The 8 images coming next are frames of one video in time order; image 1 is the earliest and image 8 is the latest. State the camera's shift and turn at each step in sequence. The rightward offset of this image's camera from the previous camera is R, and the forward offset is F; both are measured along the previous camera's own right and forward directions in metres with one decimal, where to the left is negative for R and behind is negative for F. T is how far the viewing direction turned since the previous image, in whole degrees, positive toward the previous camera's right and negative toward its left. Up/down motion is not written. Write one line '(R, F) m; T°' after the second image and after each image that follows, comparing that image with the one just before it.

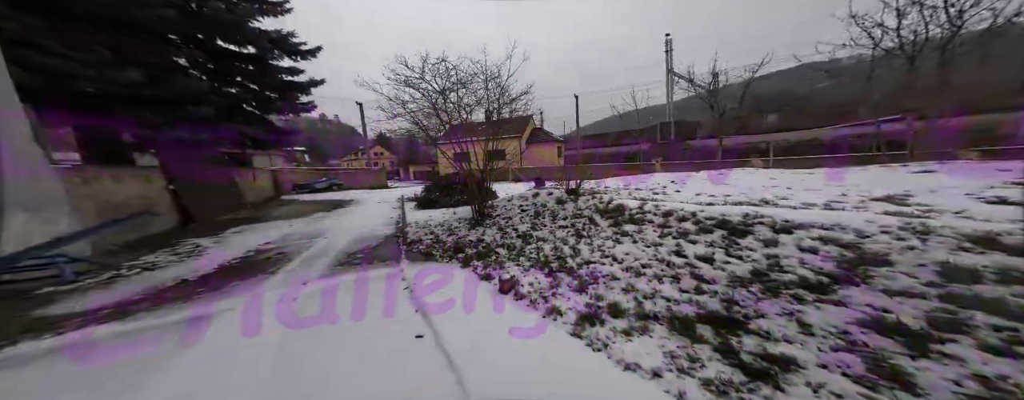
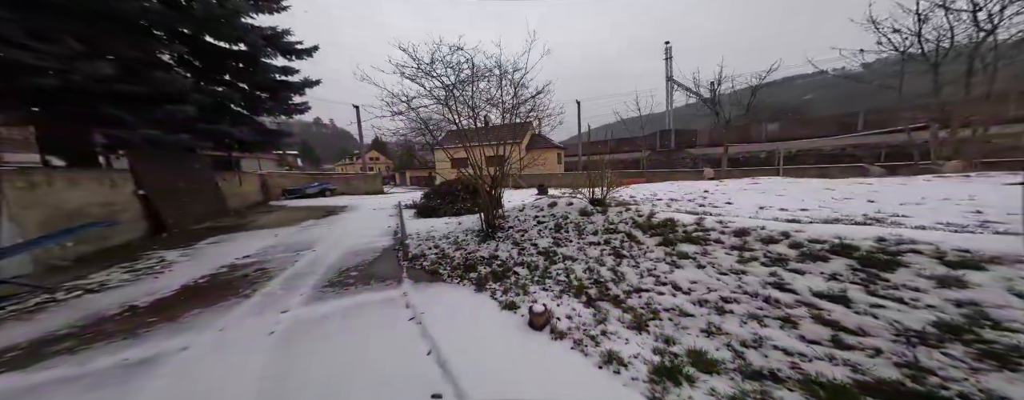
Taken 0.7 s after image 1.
(-0.2, +0.3) m; +2°
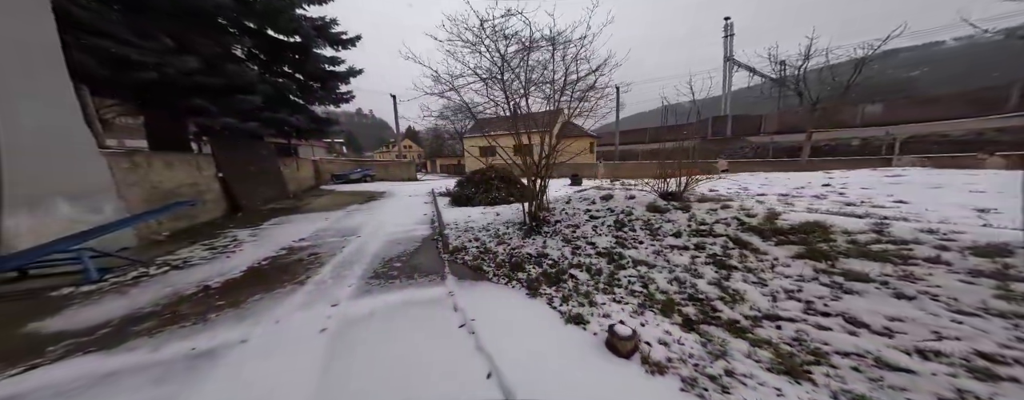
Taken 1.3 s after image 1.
(-0.2, +0.3) m; -6°
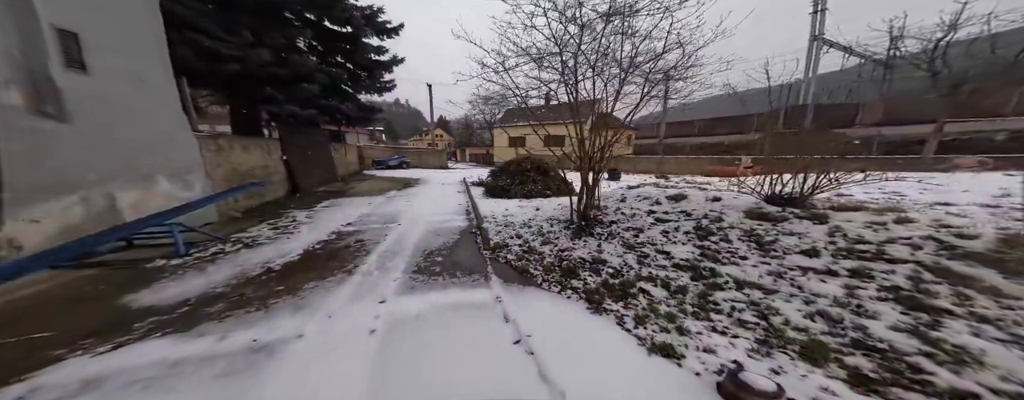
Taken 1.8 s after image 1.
(-0.2, +0.2) m; -7°
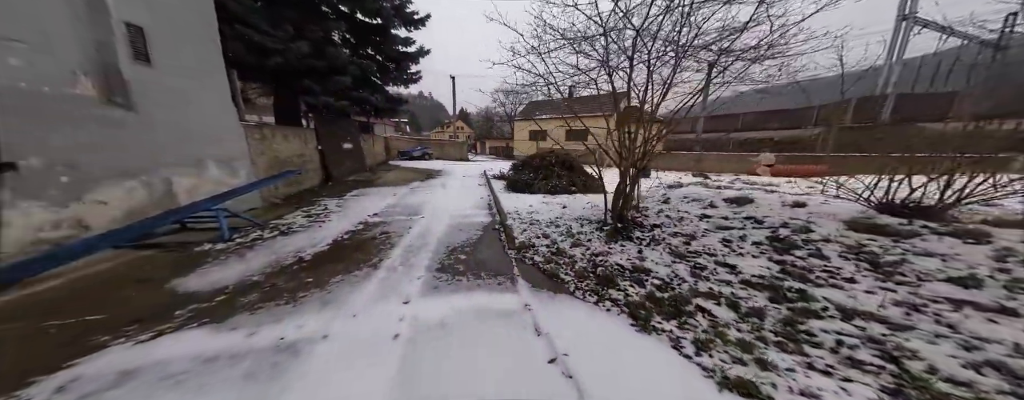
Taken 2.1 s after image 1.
(-0.1, +0.2) m; -4°
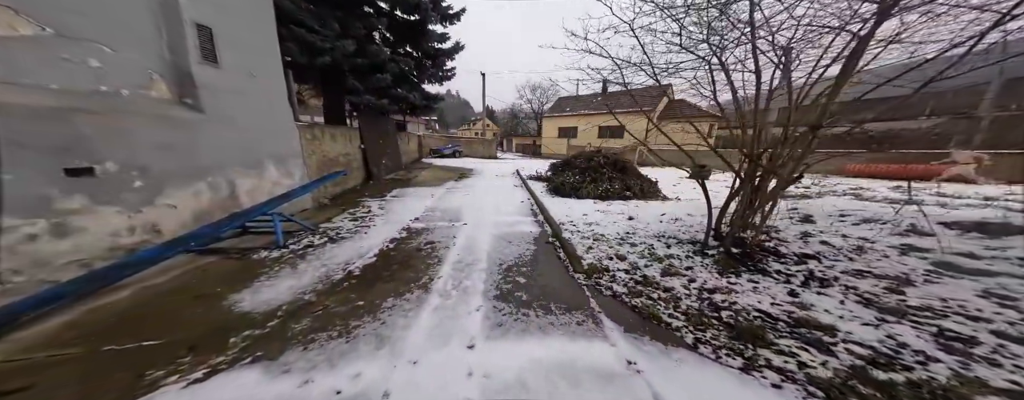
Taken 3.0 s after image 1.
(-0.4, +0.4) m; -5°
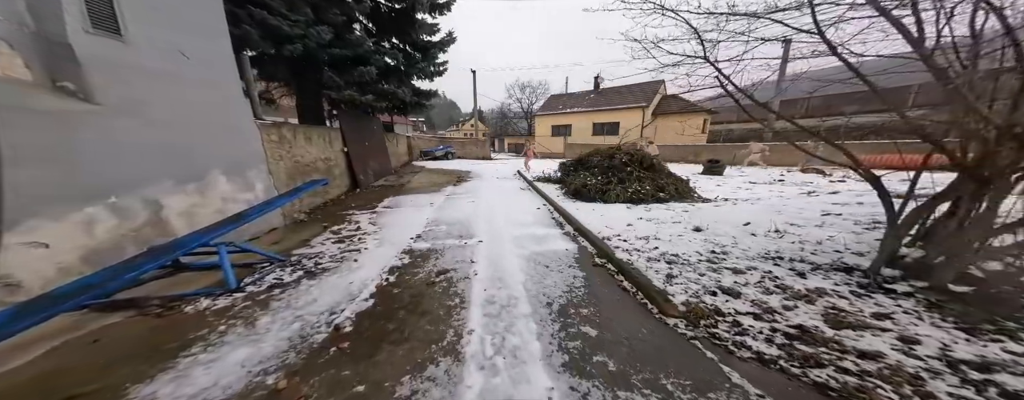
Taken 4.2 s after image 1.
(-0.5, +0.8) m; +3°
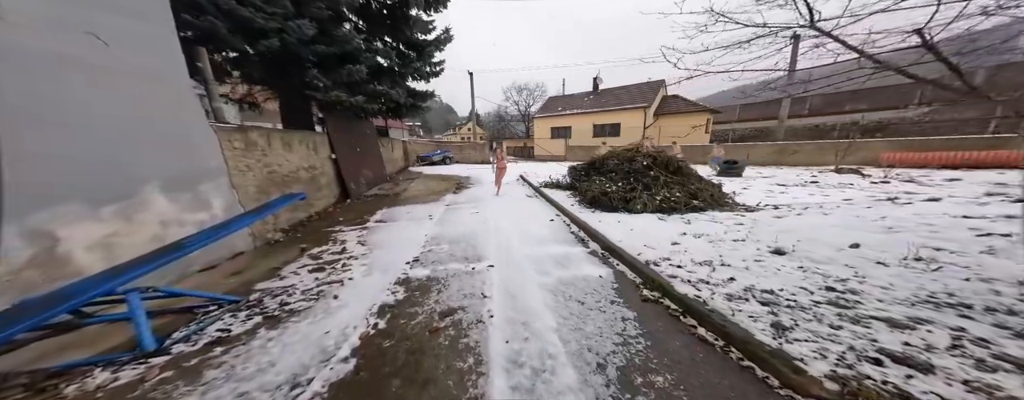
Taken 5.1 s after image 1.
(-0.2, +0.6) m; +1°
